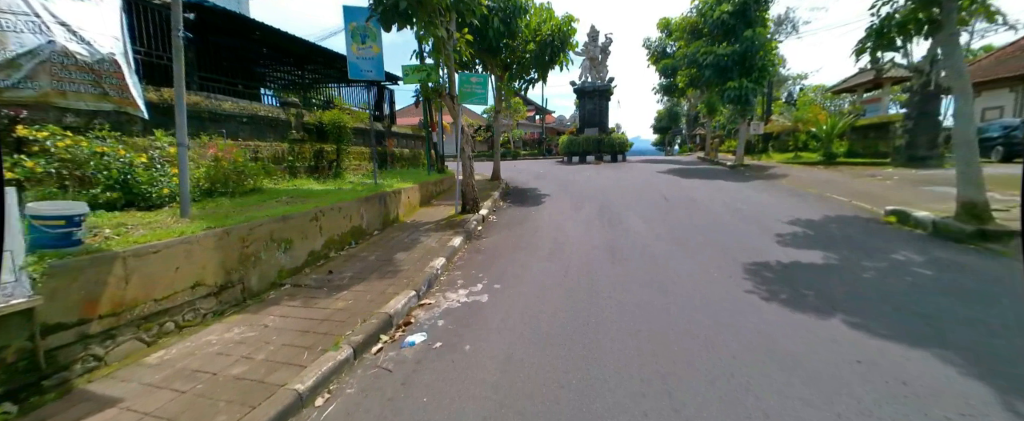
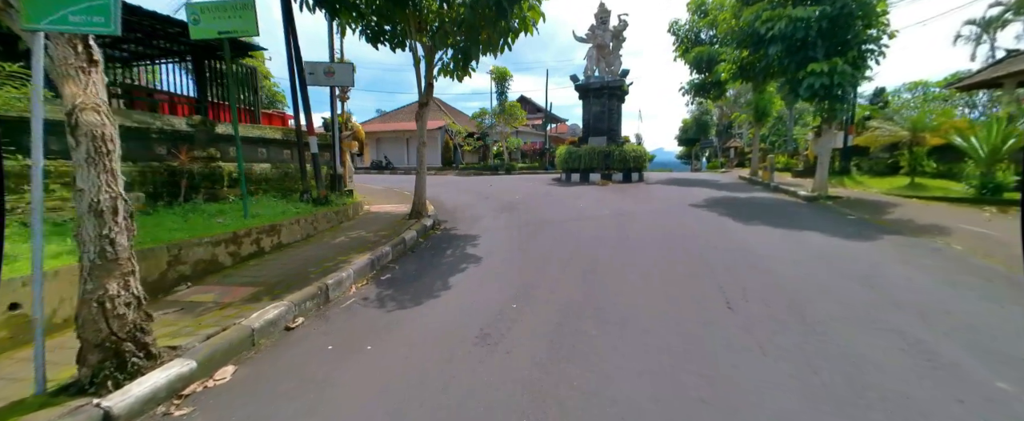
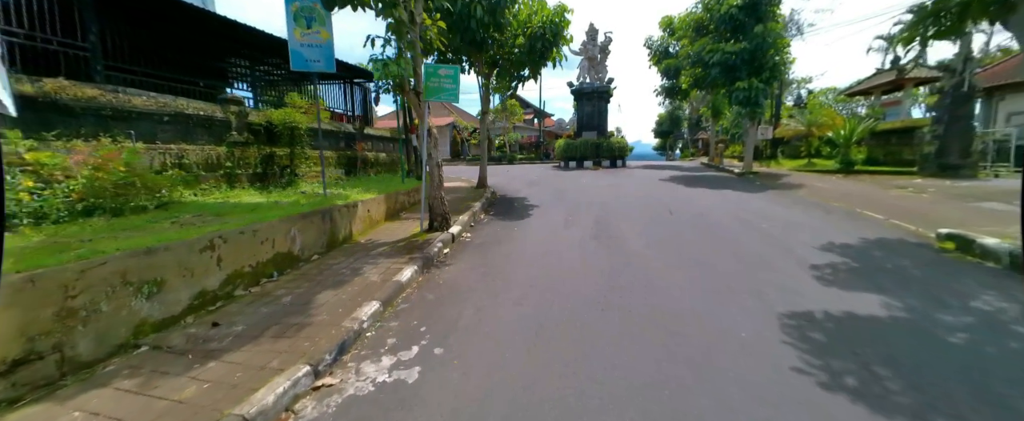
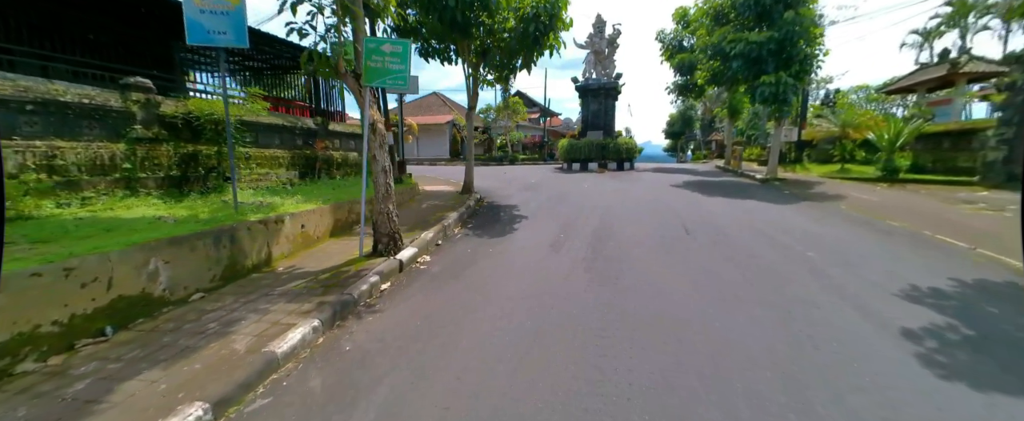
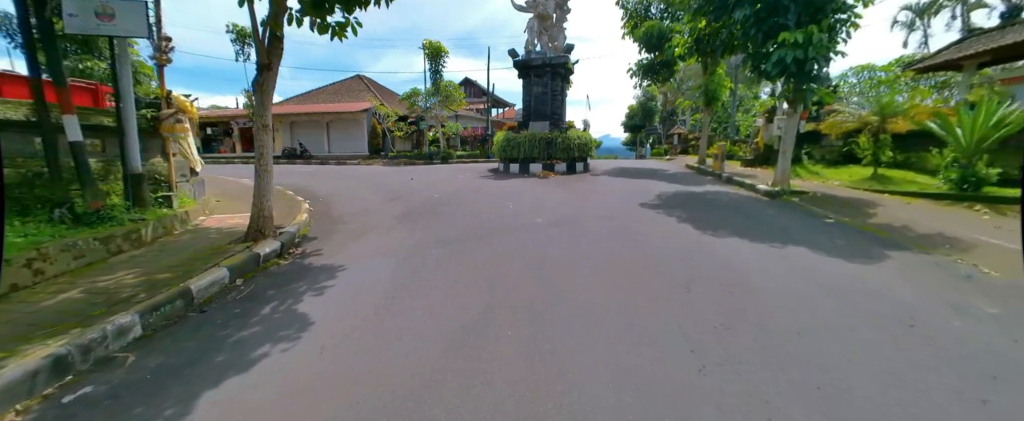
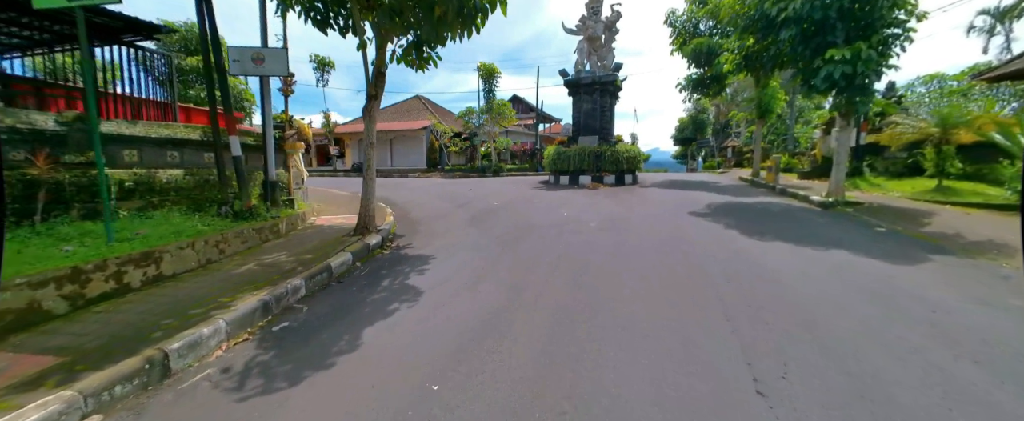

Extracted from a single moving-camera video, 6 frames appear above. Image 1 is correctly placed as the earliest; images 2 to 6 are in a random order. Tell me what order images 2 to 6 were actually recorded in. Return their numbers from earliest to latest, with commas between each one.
3, 4, 2, 6, 5
